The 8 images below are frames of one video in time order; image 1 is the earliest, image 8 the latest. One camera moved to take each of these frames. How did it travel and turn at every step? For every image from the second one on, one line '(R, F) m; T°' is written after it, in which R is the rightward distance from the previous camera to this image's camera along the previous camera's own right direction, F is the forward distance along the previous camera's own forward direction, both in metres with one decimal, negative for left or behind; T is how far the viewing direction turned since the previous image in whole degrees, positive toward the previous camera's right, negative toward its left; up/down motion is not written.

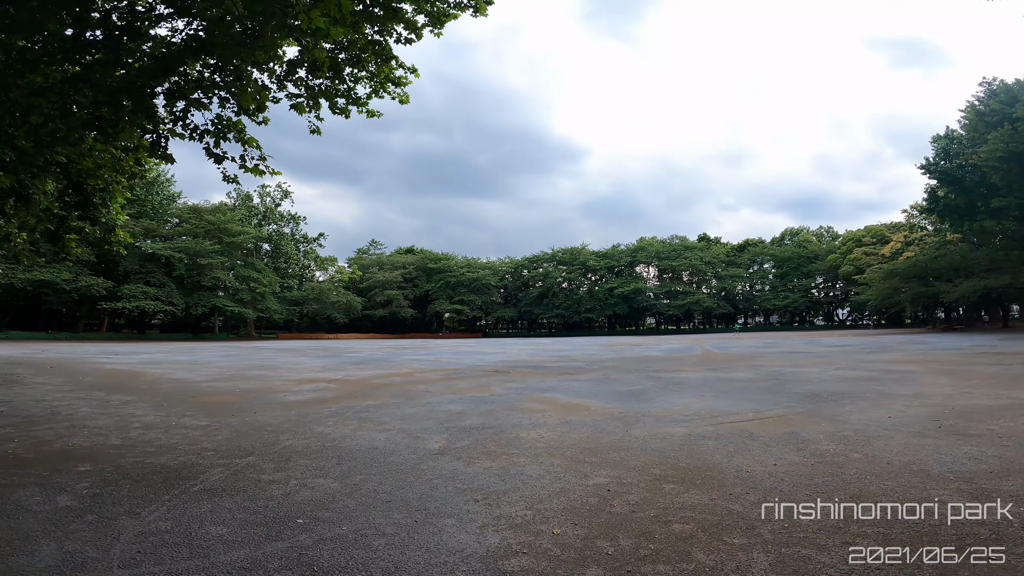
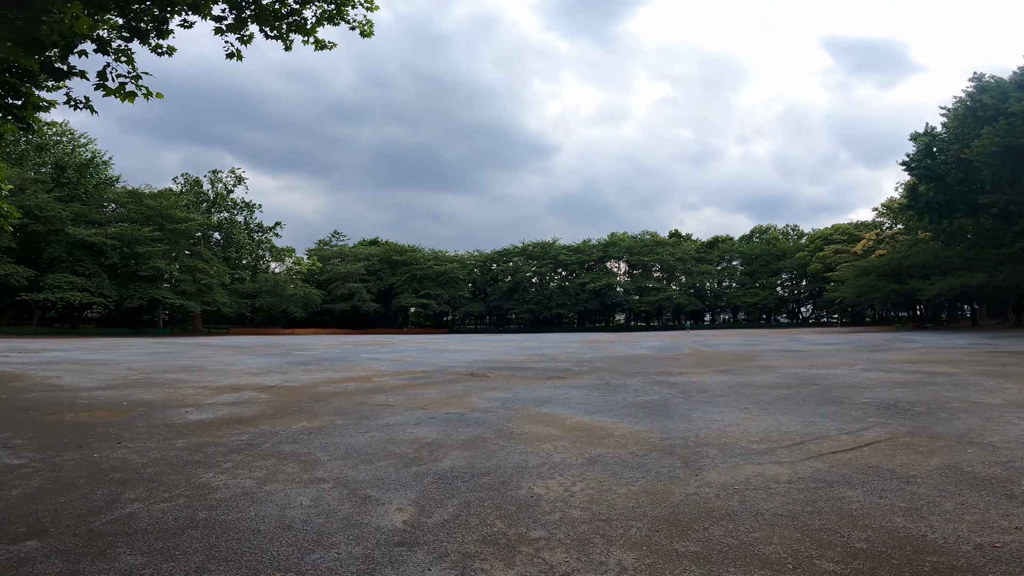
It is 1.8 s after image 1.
(-0.3, +2.1) m; +4°
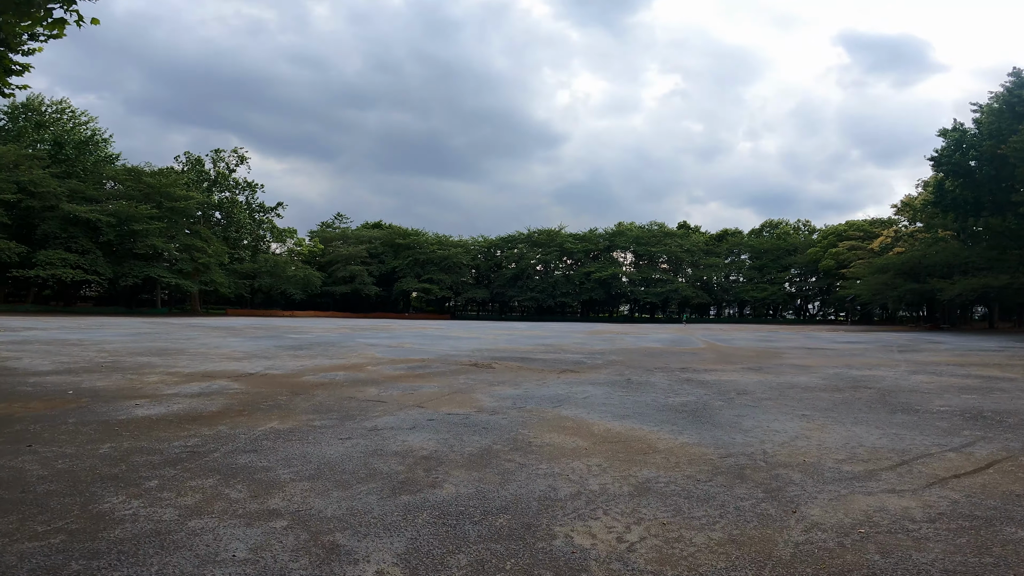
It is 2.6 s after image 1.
(-0.1, +1.0) m; 0°
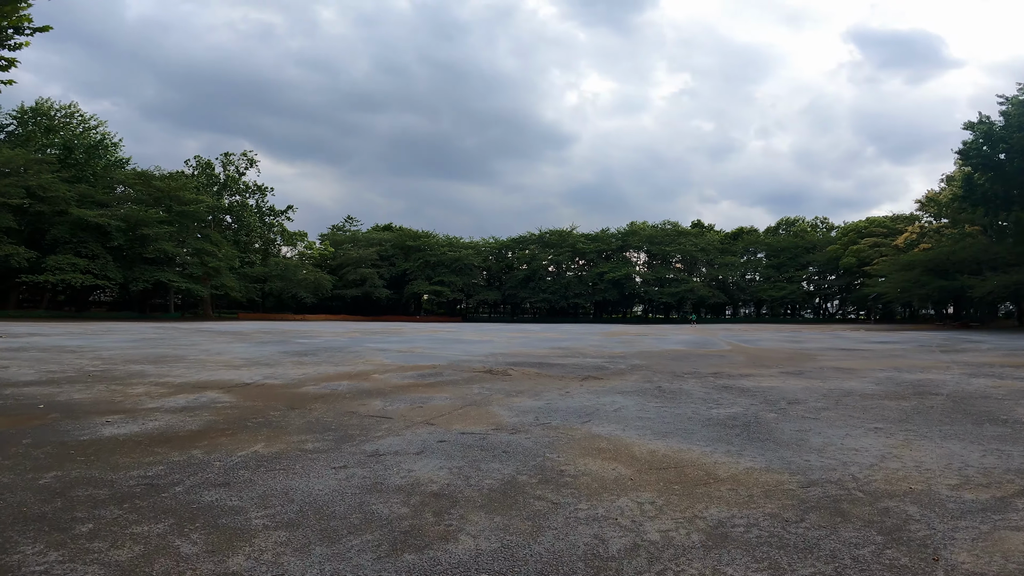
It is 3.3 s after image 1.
(-0.1, +0.7) m; -1°
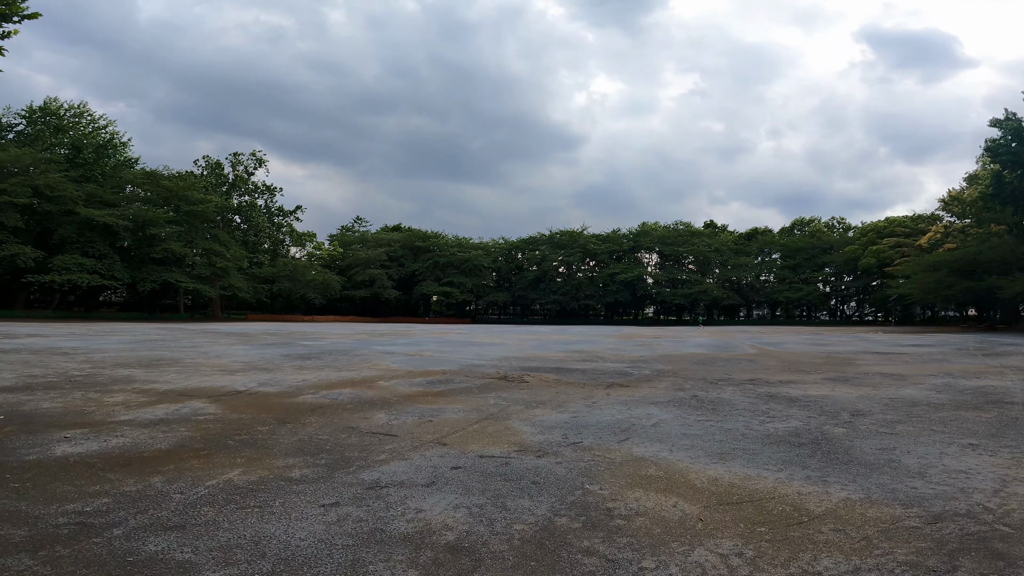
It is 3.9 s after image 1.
(-0.1, +0.7) m; -1°
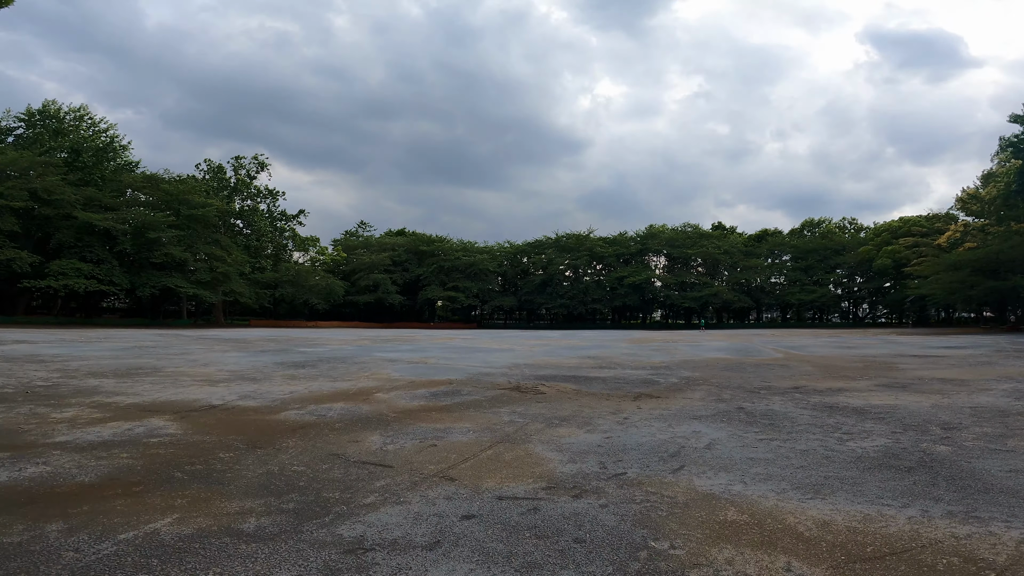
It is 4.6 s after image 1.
(-0.1, +0.9) m; -1°
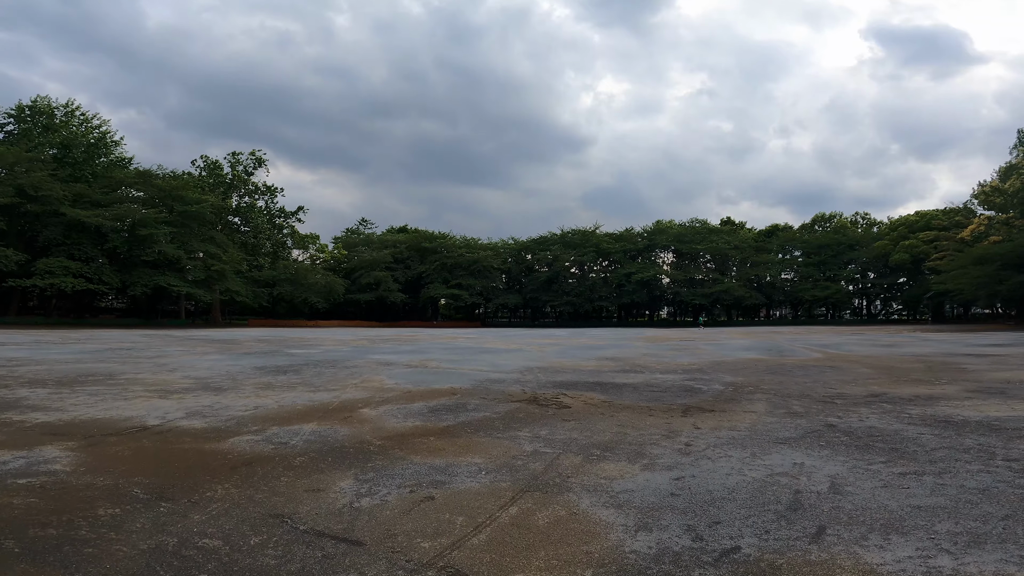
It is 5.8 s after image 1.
(-0.1, +1.3) m; 0°
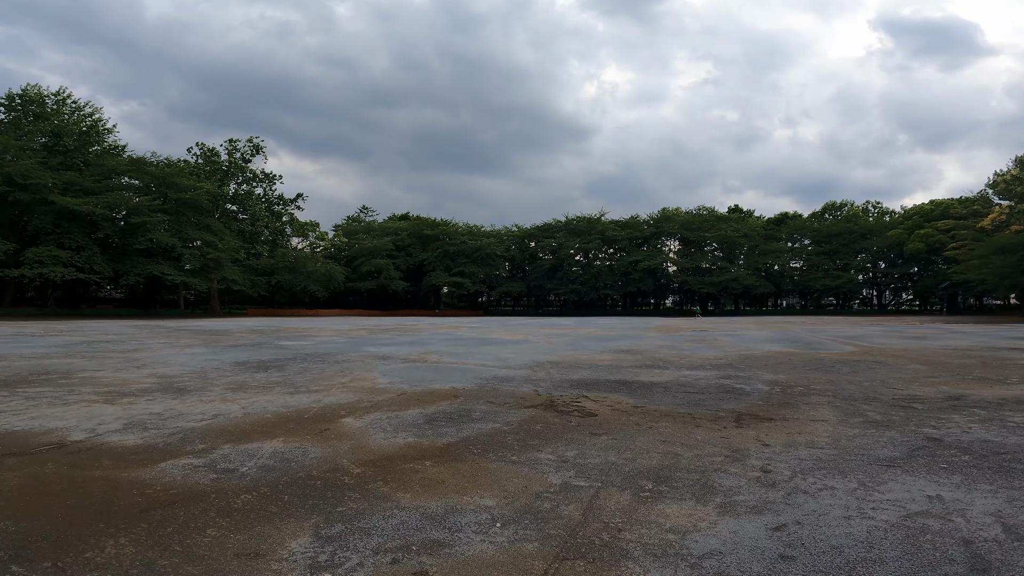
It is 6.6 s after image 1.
(-0.1, +0.9) m; 0°
